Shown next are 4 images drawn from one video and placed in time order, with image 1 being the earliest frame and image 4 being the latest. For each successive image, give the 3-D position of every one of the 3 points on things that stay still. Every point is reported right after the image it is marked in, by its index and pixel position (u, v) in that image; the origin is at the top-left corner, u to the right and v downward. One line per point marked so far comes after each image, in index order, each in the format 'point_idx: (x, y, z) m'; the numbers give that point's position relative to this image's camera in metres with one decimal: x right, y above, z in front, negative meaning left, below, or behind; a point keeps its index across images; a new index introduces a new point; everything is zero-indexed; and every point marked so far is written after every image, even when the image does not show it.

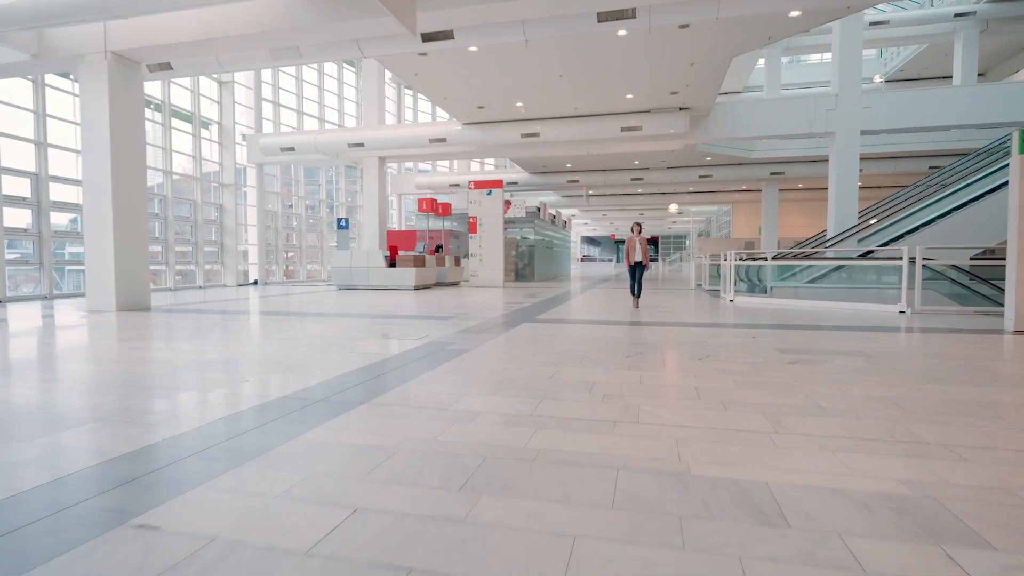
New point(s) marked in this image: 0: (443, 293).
0: (-2.0, -0.1, +14.5) m
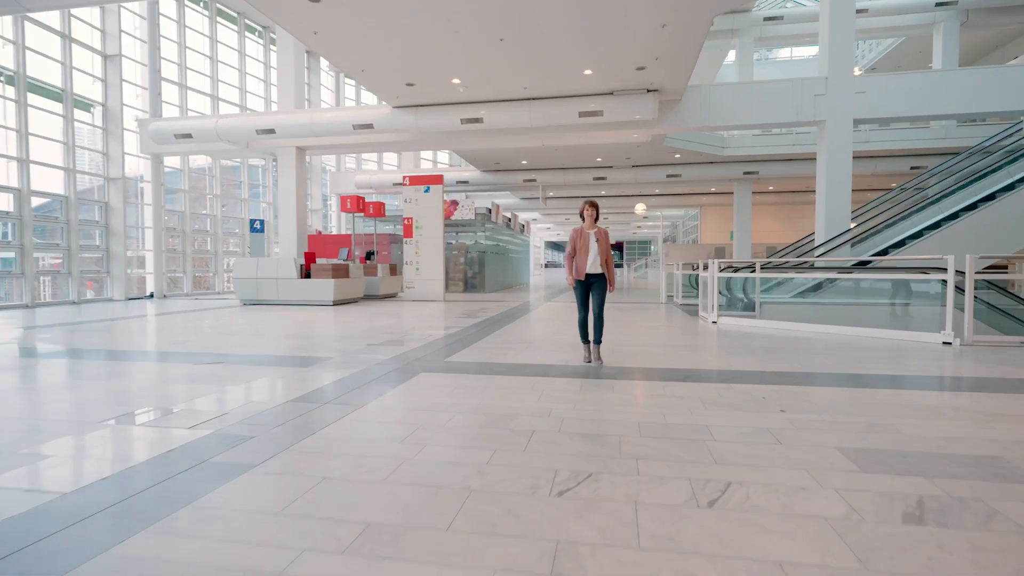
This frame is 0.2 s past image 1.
0: (-3.4, -0.5, +12.1) m
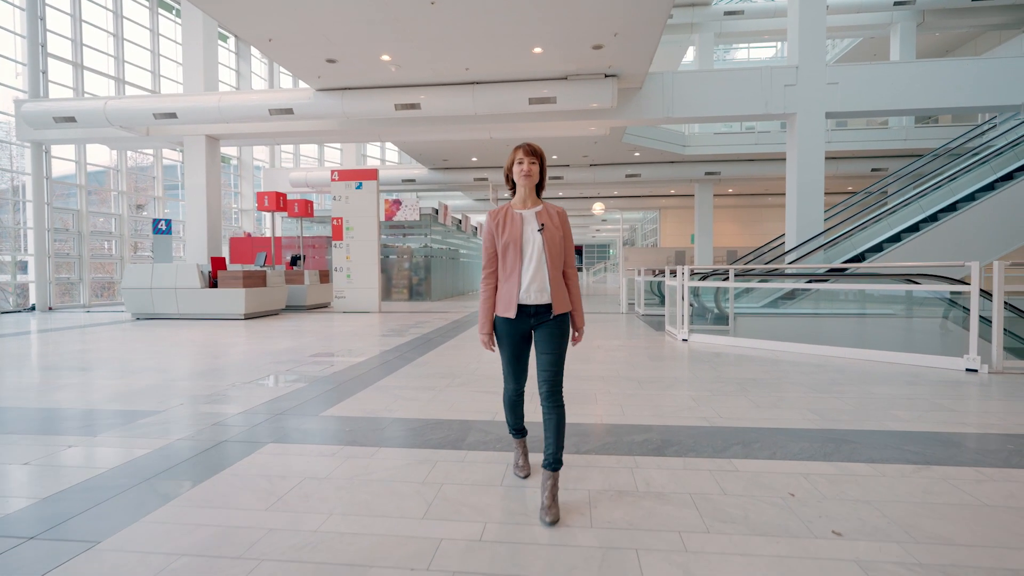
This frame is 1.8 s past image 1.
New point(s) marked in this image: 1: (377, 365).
0: (-4.6, -0.7, +10.4) m
1: (-1.5, -0.8, +5.5) m
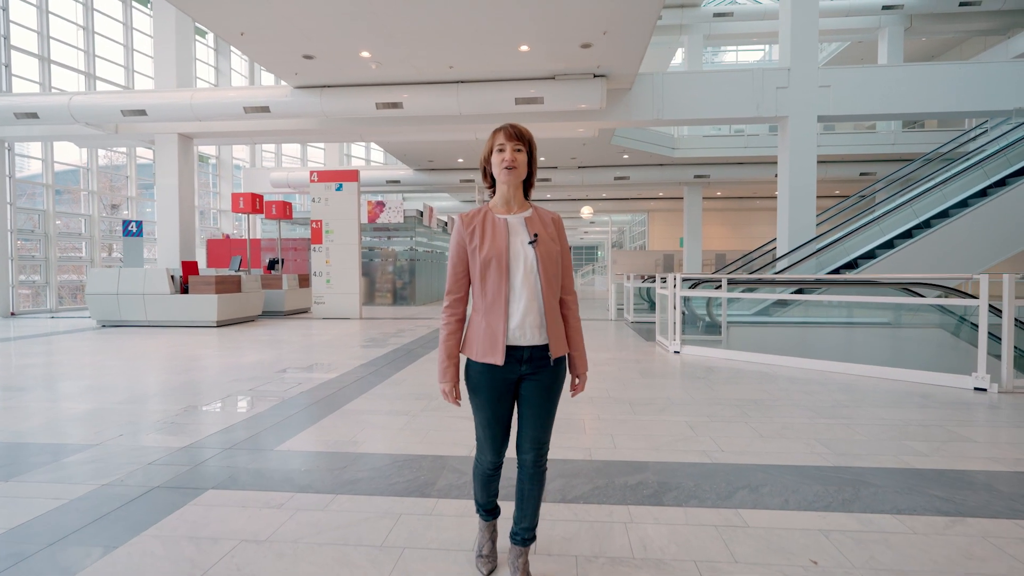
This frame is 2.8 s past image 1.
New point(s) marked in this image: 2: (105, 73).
0: (-4.9, -0.8, +10.0) m
1: (-1.6, -0.9, +5.1) m
2: (-11.7, +6.3, +14.8) m
